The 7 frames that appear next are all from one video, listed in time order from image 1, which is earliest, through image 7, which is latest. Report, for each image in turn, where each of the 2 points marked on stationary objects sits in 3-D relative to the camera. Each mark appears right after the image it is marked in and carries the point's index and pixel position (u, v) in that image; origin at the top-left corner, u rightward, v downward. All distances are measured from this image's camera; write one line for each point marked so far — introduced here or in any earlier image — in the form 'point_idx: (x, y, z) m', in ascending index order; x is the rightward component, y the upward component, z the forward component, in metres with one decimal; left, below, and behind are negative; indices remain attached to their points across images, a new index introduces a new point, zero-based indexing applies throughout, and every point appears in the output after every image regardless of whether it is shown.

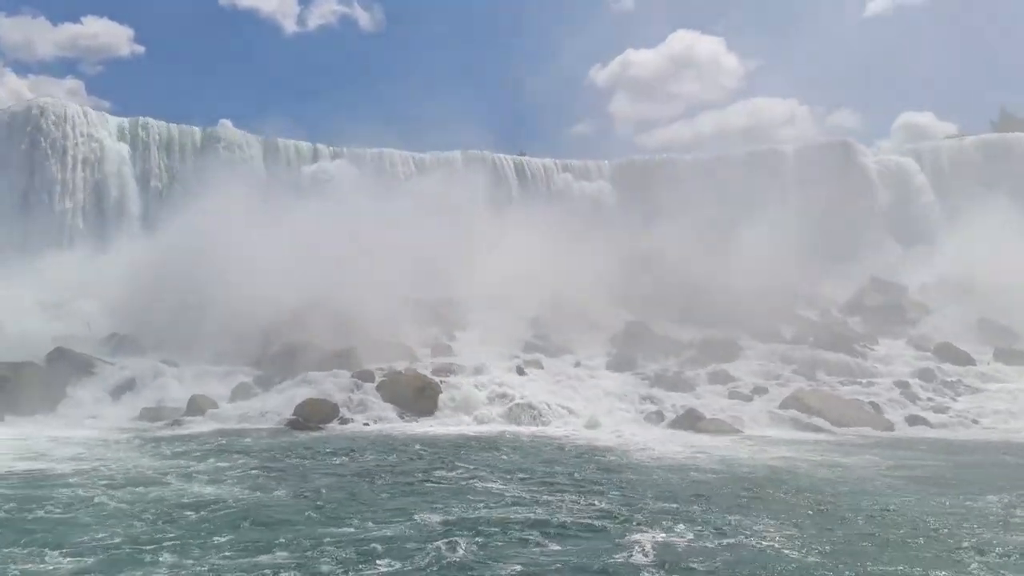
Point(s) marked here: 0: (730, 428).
0: (+3.5, -2.2, +13.9) m
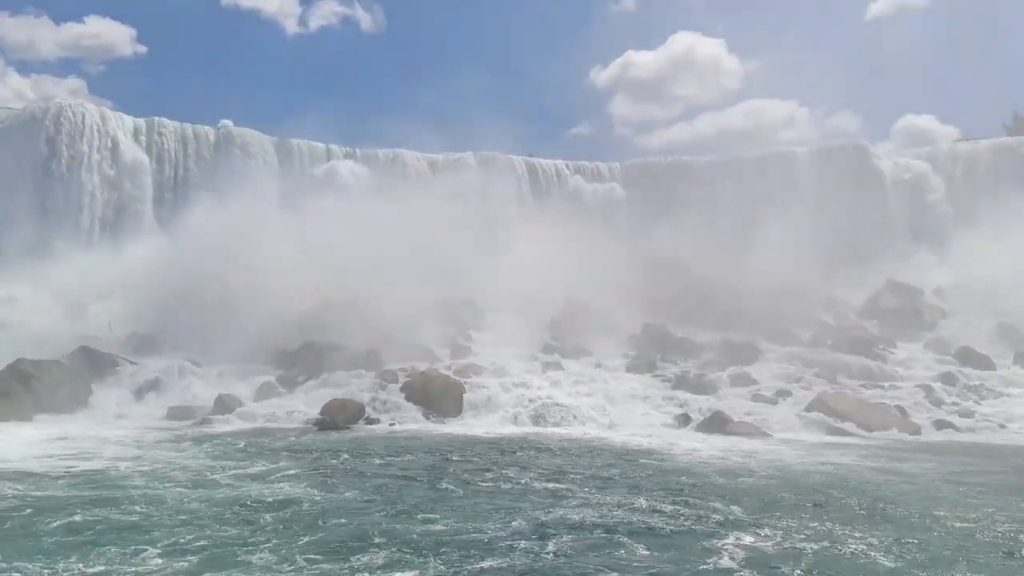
0: (+3.9, -2.3, +13.9) m
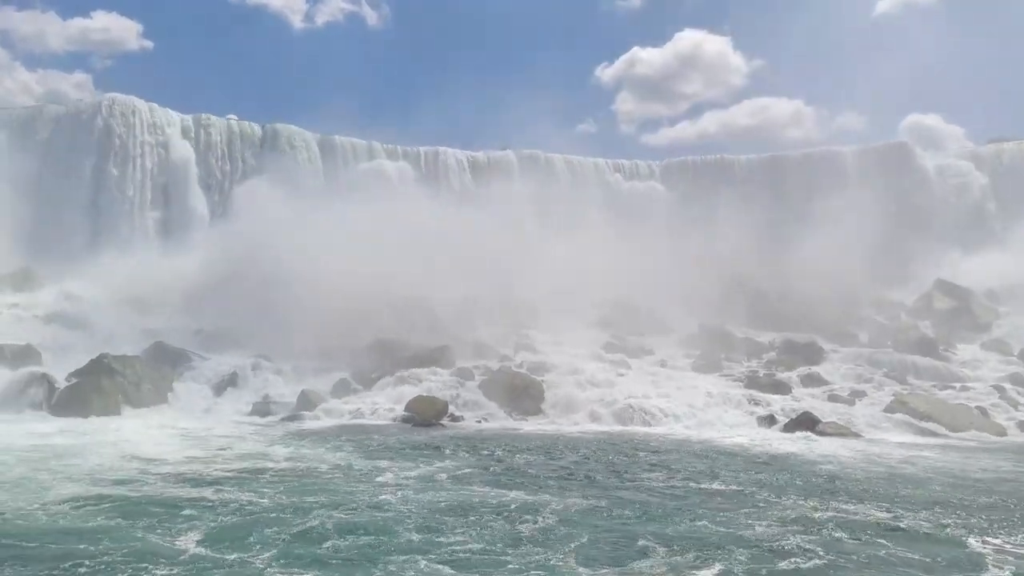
0: (+5.4, -2.3, +13.9) m
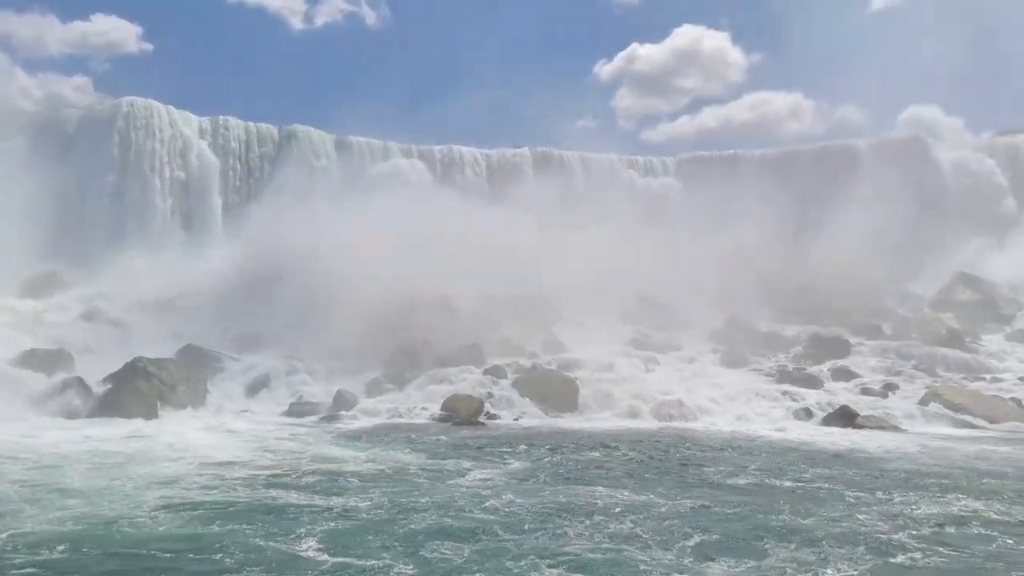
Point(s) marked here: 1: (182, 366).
0: (+6.0, -2.2, +13.9) m
1: (-6.0, -1.4, +15.8) m
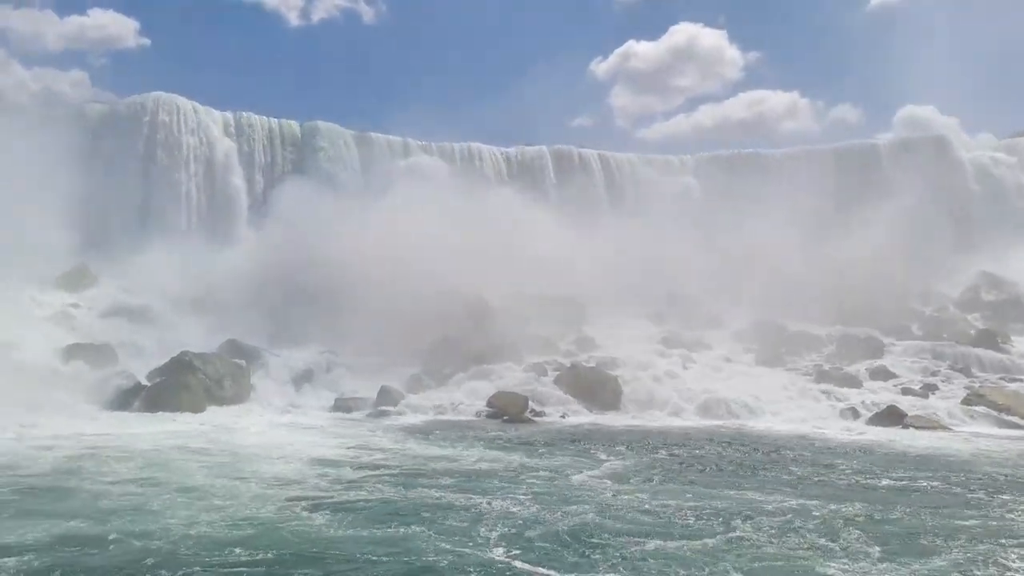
0: (+6.8, -2.2, +13.9) m
1: (-5.2, -1.3, +15.8) m
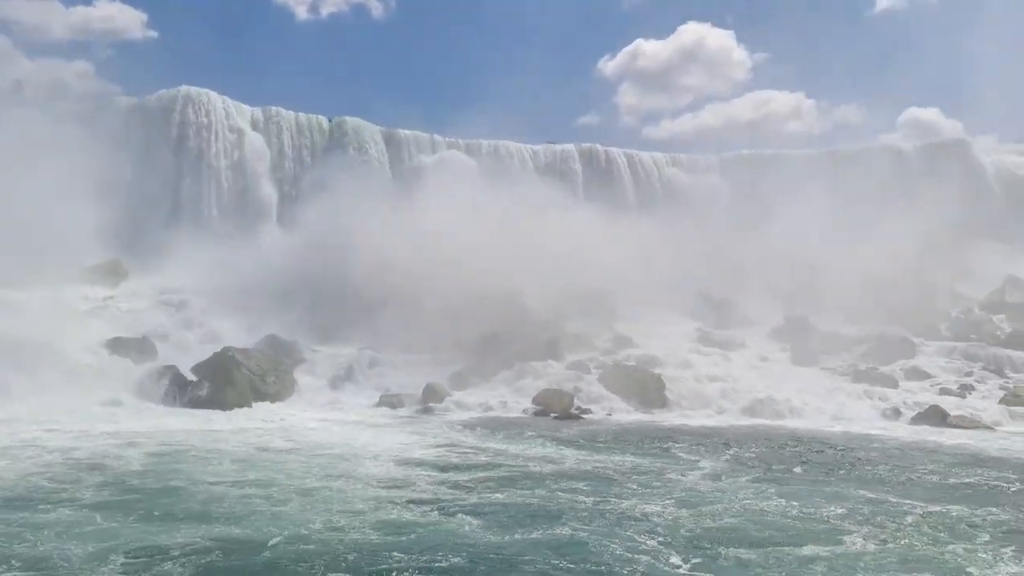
0: (+7.6, -2.2, +14.1) m
1: (-4.4, -1.3, +16.0) m
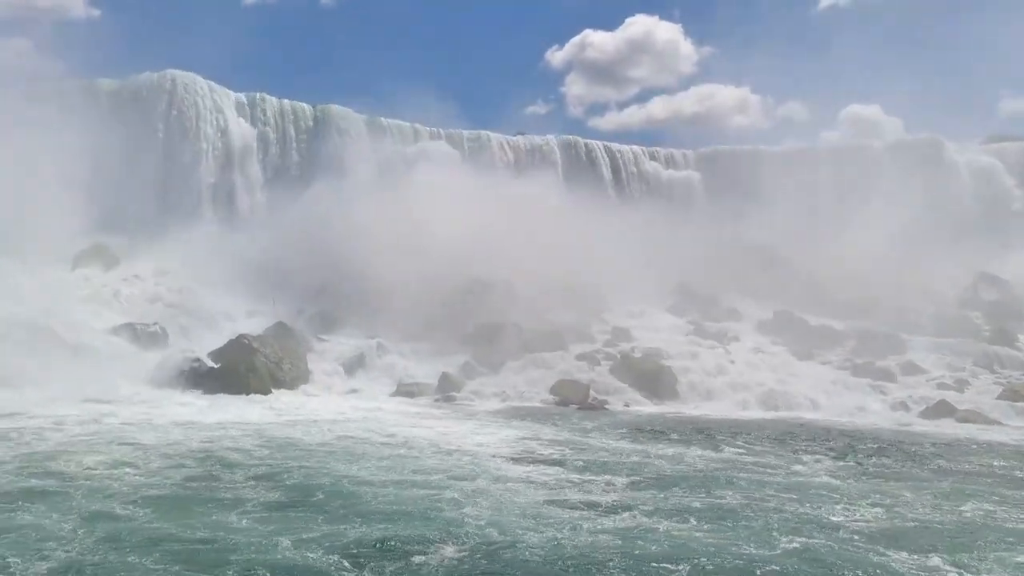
0: (+8.0, -2.2, +14.6) m
1: (-4.1, -1.0, +15.7) m
